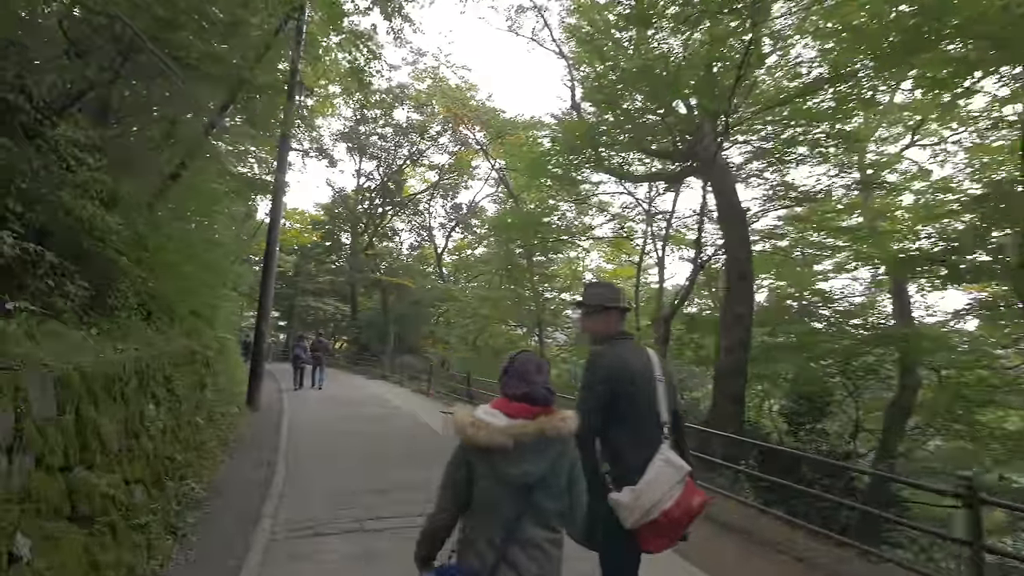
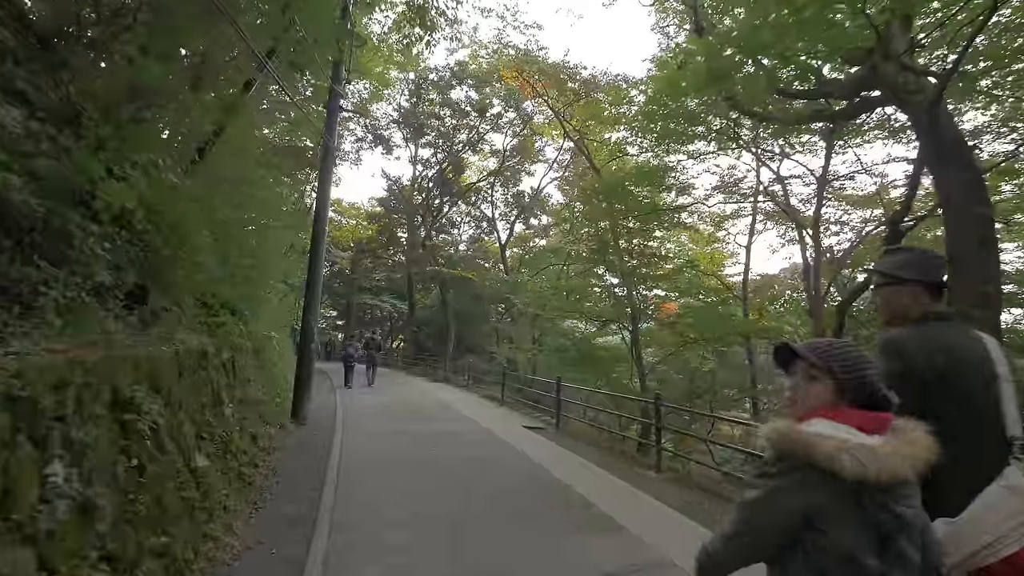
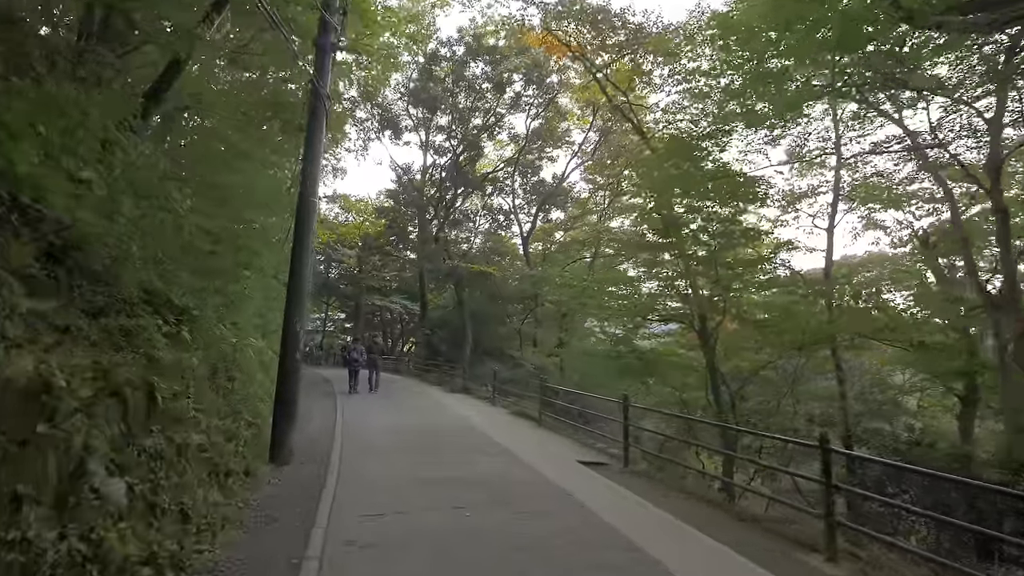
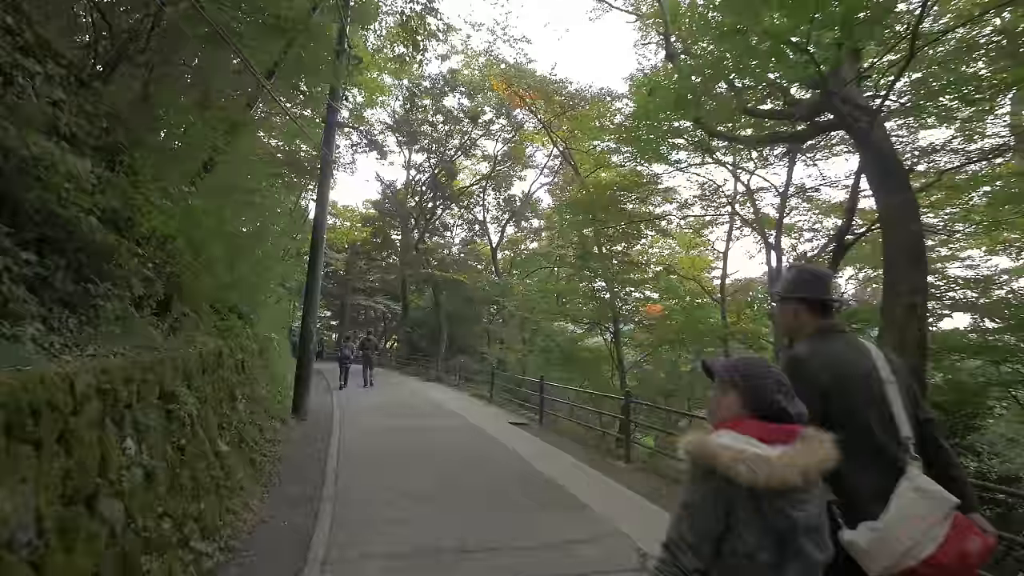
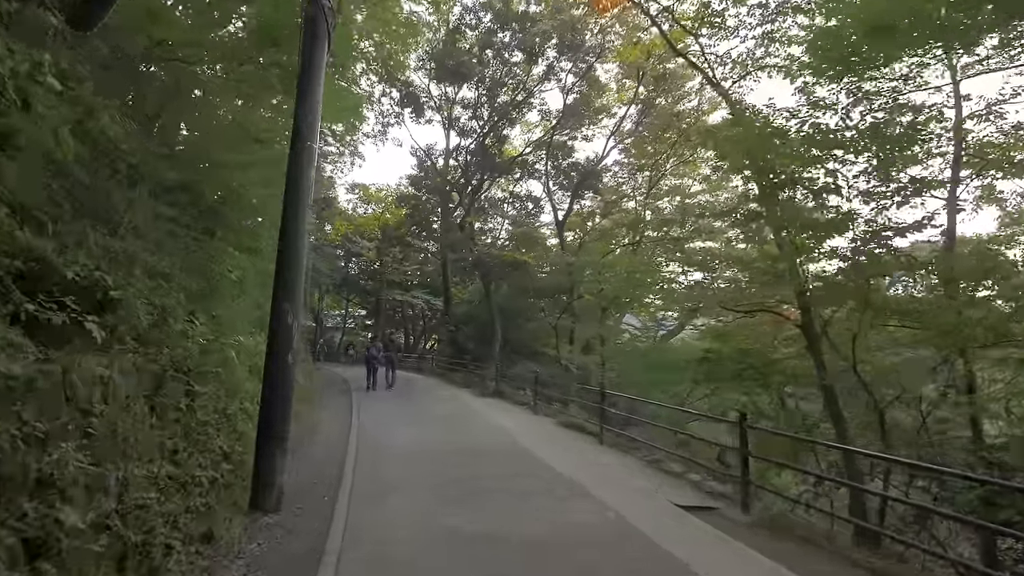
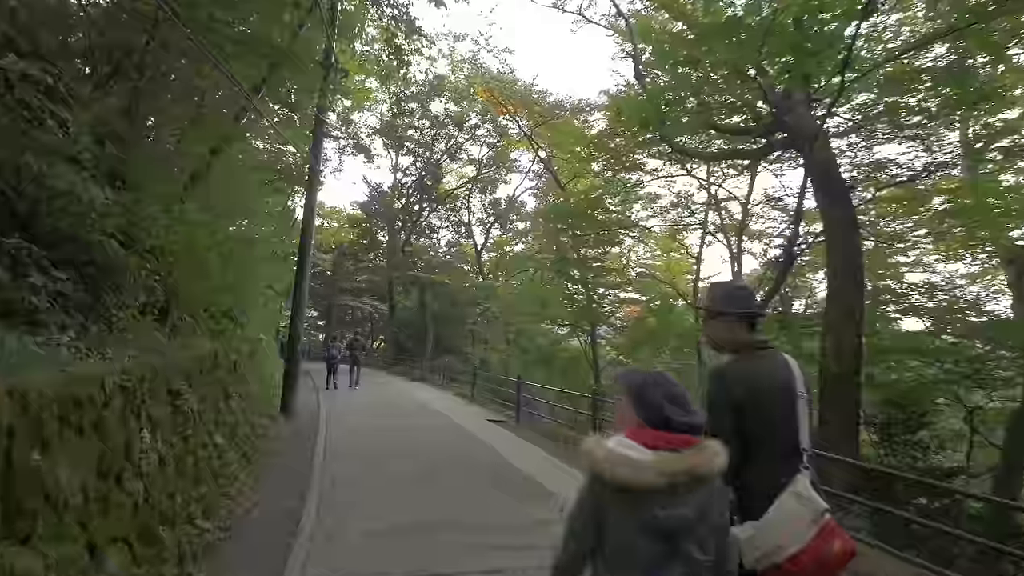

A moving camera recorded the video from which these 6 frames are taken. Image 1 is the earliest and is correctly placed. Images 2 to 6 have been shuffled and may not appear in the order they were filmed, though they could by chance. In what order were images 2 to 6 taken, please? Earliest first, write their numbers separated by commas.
6, 4, 2, 3, 5
